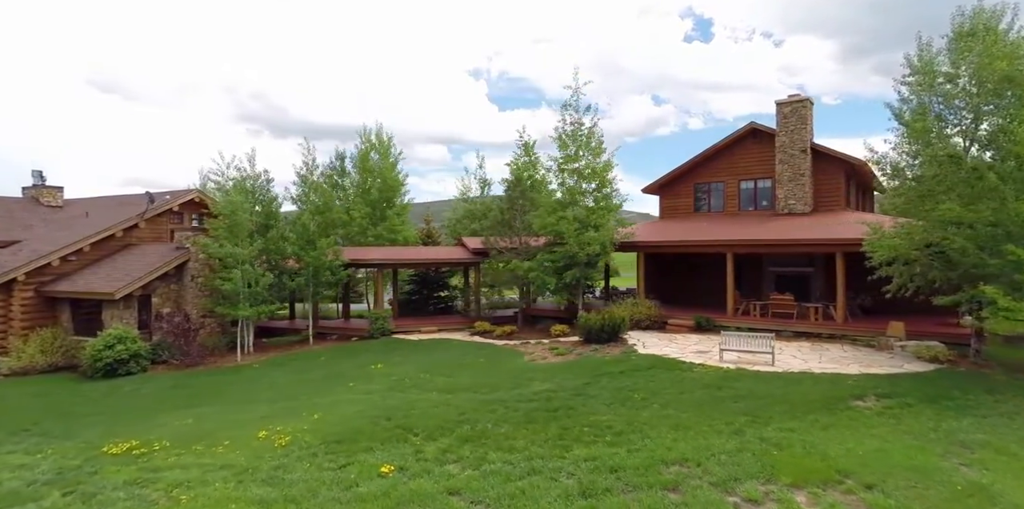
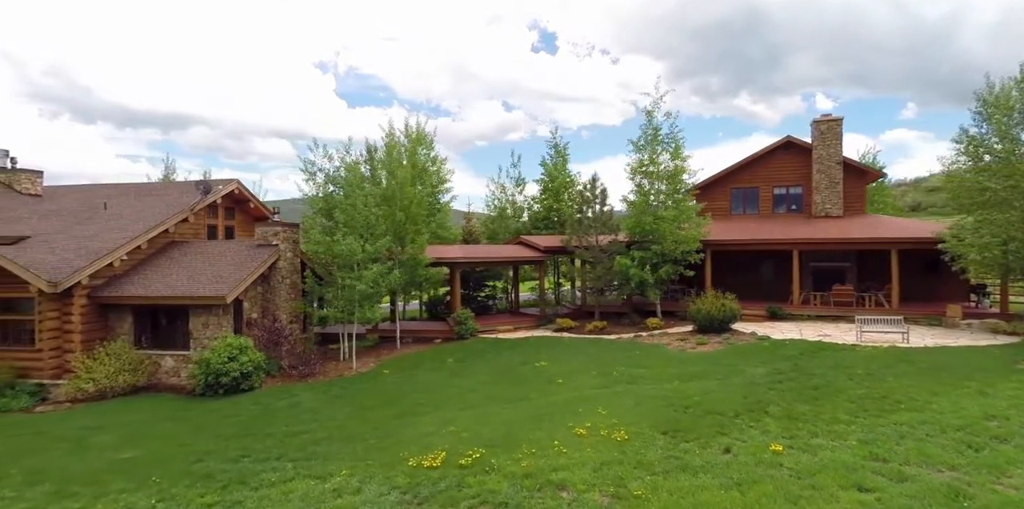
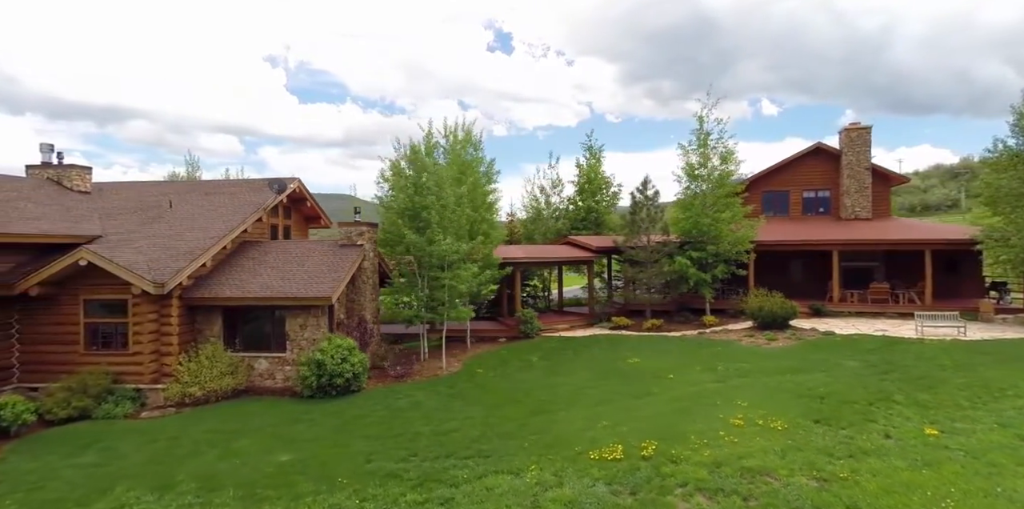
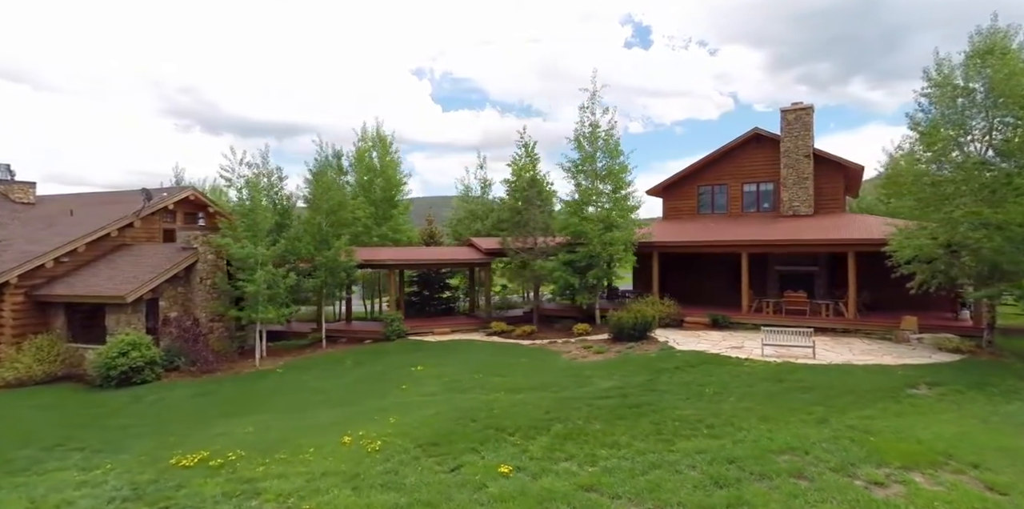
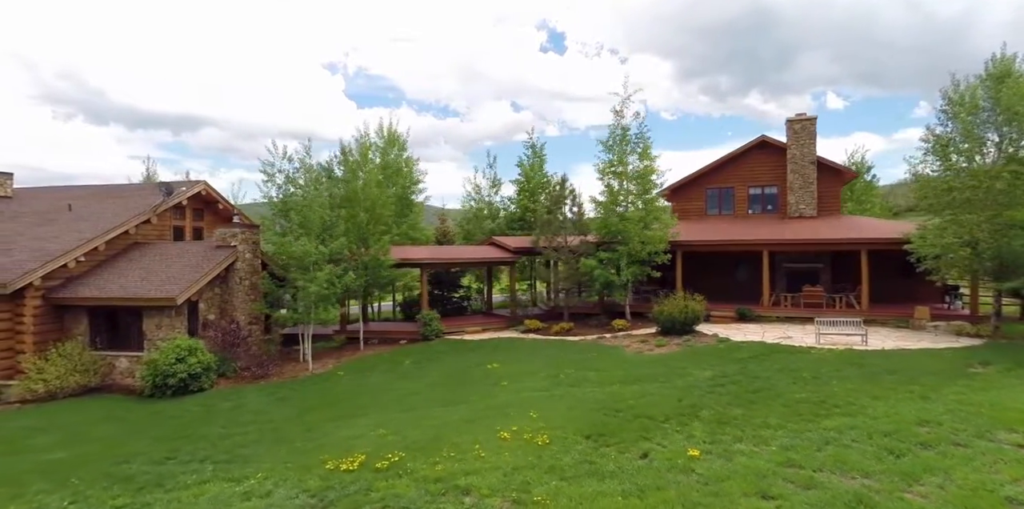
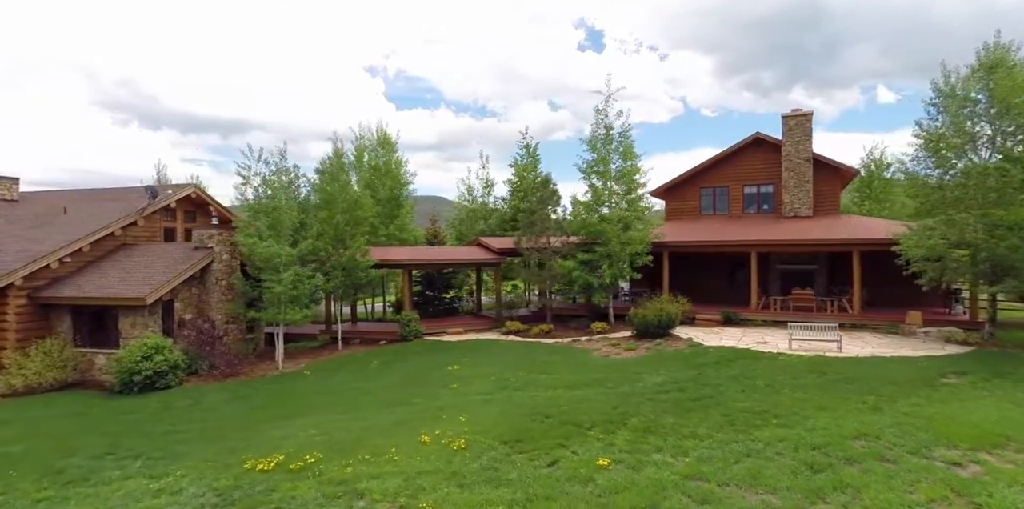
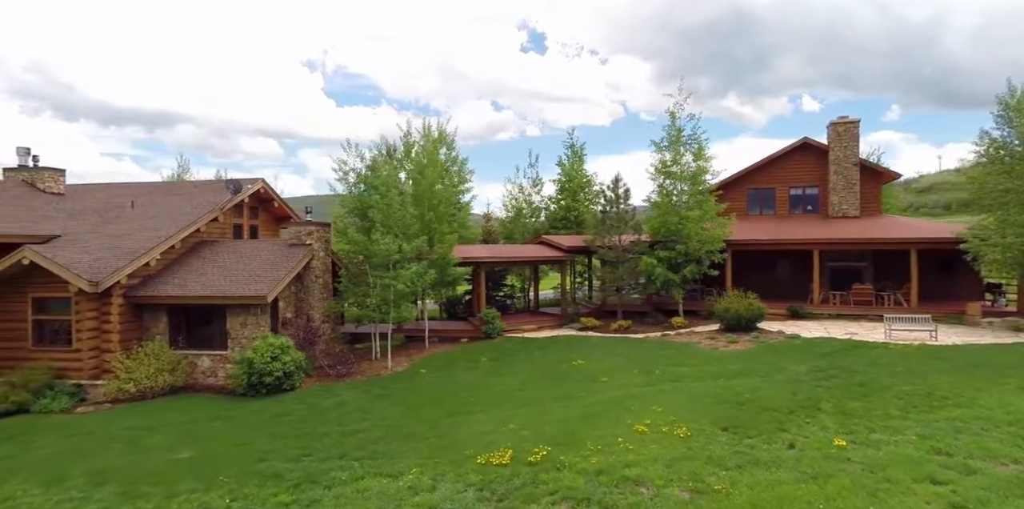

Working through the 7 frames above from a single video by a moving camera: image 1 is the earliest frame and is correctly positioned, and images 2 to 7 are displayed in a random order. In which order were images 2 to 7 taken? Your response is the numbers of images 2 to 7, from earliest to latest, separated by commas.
4, 6, 5, 2, 7, 3
